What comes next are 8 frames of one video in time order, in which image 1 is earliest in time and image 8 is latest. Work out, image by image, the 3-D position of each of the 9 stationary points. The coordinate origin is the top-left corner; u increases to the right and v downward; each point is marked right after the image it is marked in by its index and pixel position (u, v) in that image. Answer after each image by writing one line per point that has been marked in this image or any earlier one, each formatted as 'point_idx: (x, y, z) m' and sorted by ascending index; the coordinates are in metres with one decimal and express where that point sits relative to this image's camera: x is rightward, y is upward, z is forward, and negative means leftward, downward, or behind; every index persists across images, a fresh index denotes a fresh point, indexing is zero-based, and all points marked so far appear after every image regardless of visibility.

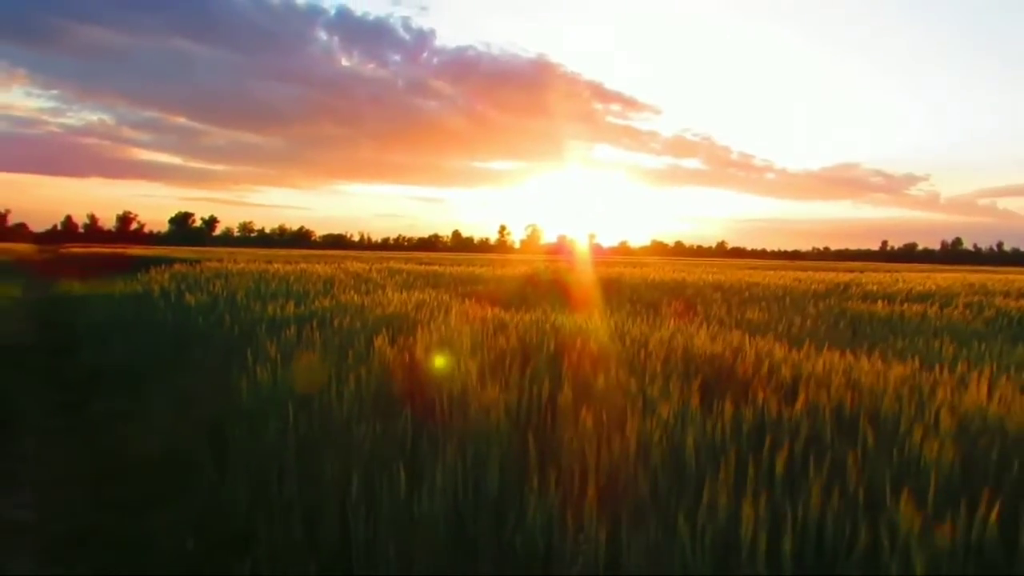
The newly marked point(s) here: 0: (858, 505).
0: (+0.9, -0.5, +2.1) m
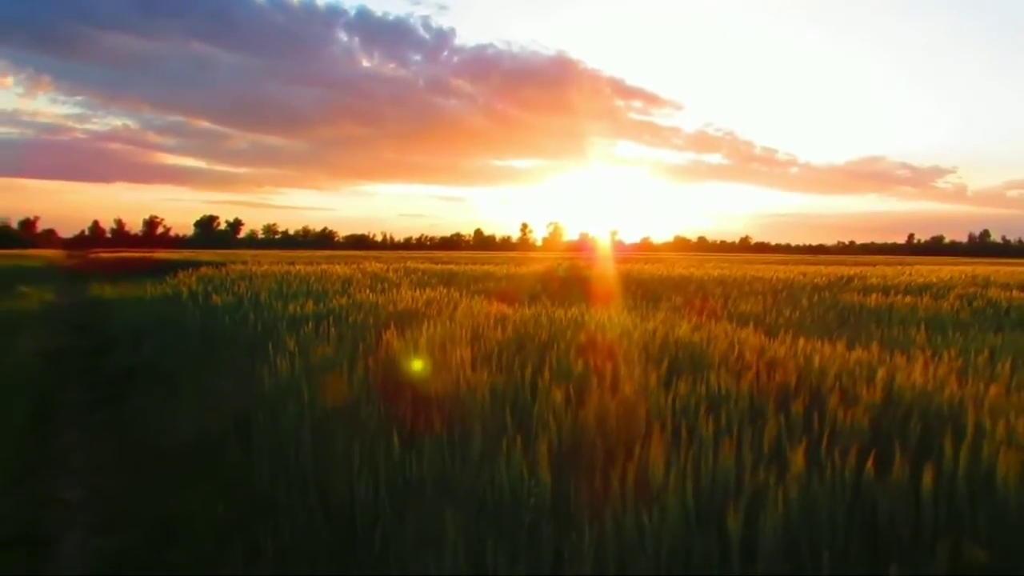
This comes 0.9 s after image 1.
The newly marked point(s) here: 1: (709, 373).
0: (+0.8, -0.5, +2.6) m
1: (+0.9, -0.4, +4.1) m
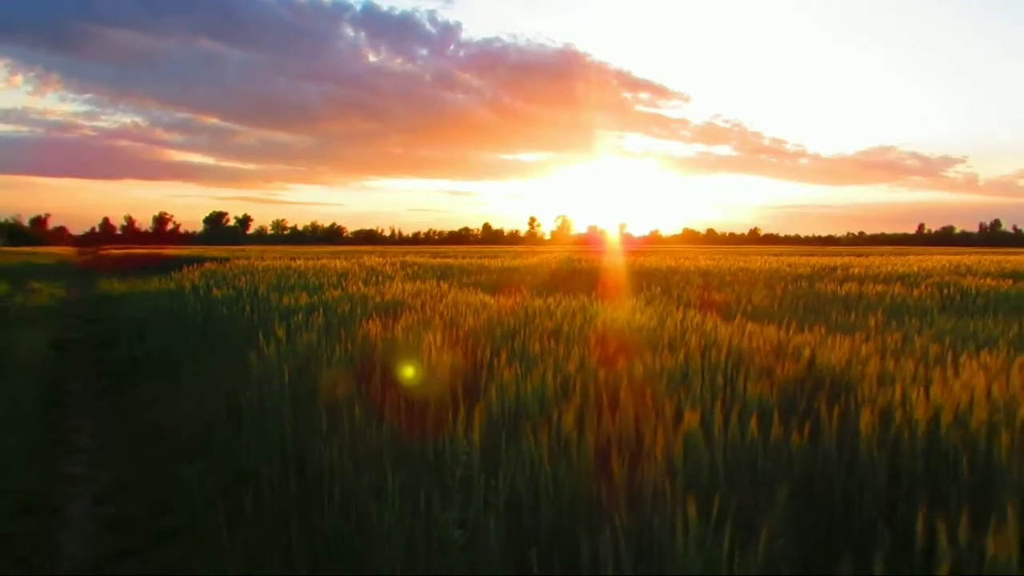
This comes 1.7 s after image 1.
0: (+0.5, -0.5, +3.0) m
1: (+0.7, -0.3, +4.5) m
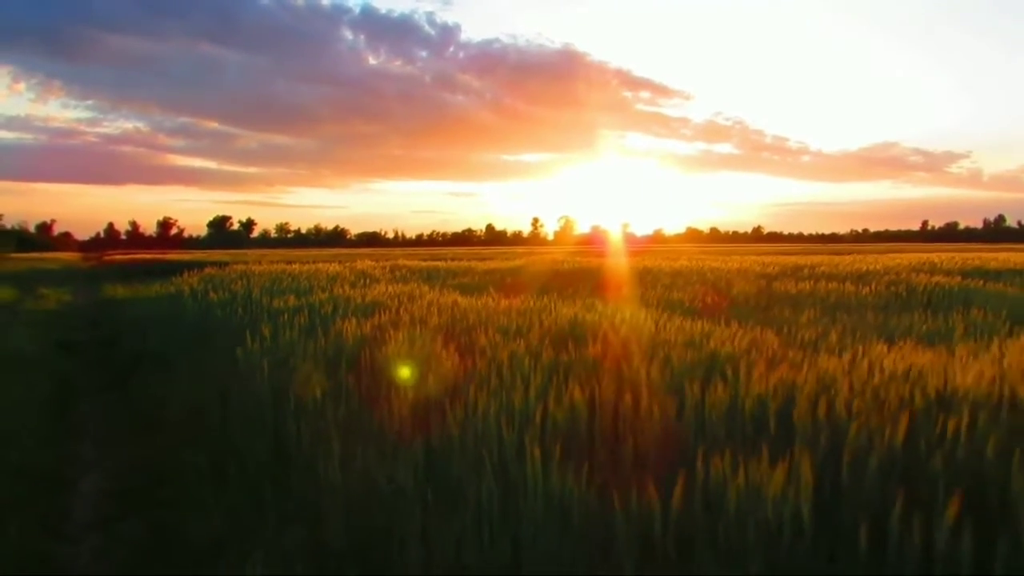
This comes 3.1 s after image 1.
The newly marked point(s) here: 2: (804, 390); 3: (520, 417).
0: (+0.2, -0.5, +3.7) m
1: (+0.4, -0.3, +5.2) m
2: (+1.2, -0.4, +3.5) m
3: (0.0, -0.5, +3.5) m
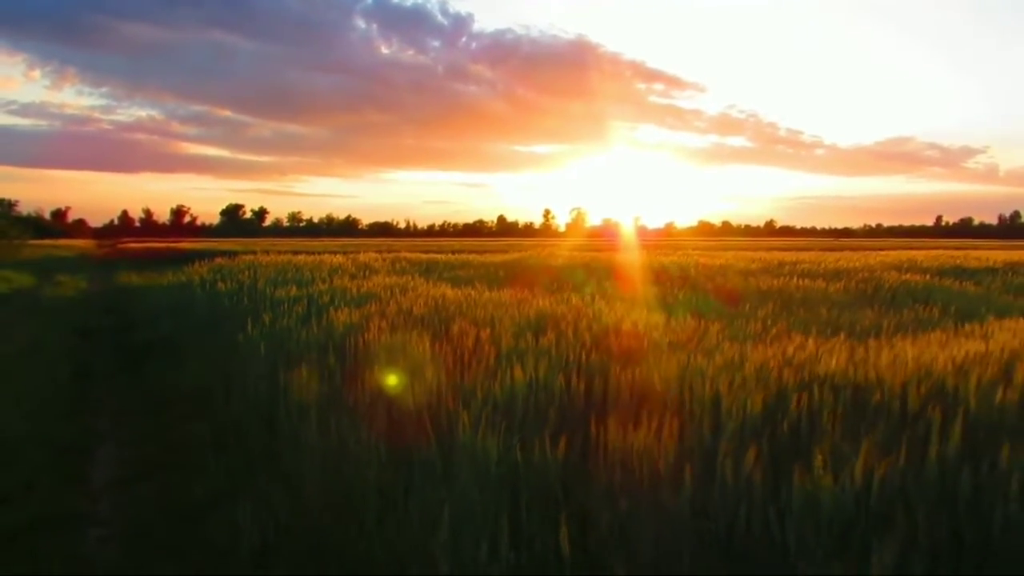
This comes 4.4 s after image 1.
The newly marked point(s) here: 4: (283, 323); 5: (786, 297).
0: (0.0, -0.4, +4.4) m
1: (+0.2, -0.3, +5.9) m
2: (+1.0, -0.4, +4.2) m
3: (-0.2, -0.5, +4.2) m
4: (-1.9, -0.3, +7.3) m
5: (+3.2, -0.1, +10.0) m
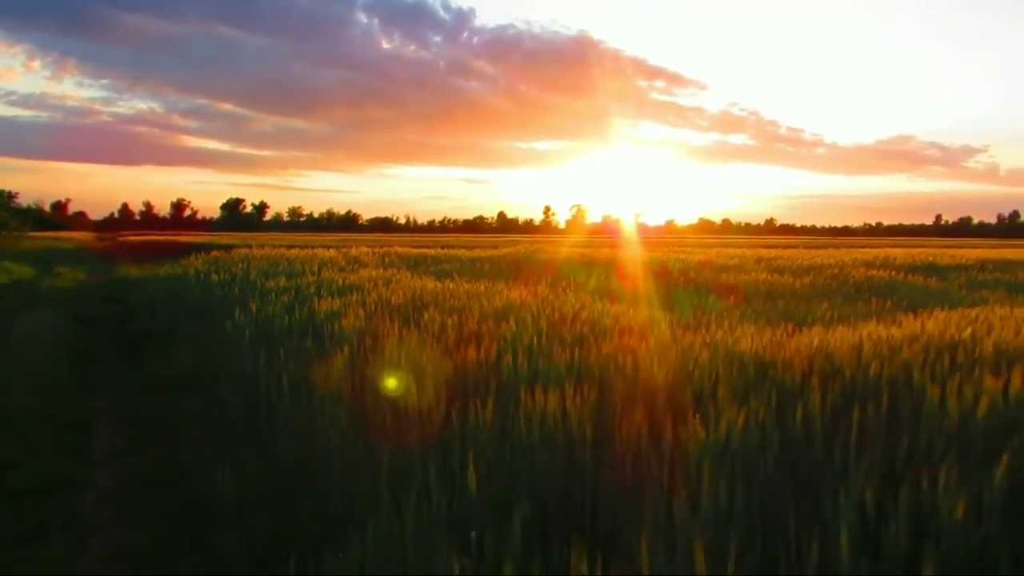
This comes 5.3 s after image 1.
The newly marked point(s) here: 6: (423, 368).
0: (-0.3, -0.4, +4.9) m
1: (-0.1, -0.2, +6.4) m
2: (+0.7, -0.3, +4.7) m
3: (-0.5, -0.5, +4.6) m
4: (-2.2, -0.2, +7.7) m
5: (+2.9, -0.1, +10.5) m
6: (-0.5, -0.4, +4.7) m
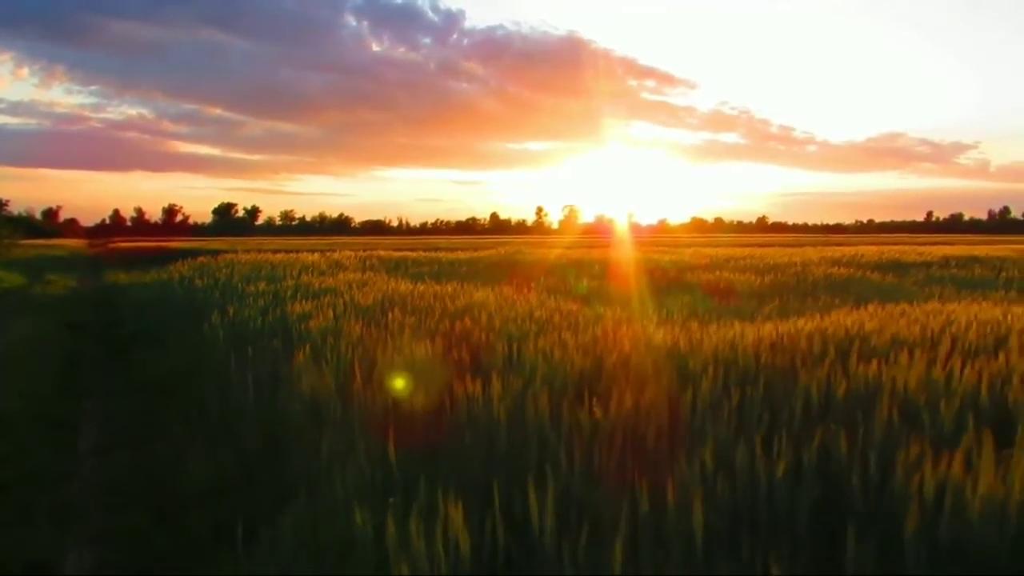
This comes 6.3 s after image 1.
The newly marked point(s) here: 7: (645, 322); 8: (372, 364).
0: (-0.6, -0.4, +5.4) m
1: (-0.4, -0.3, +6.9) m
2: (+0.4, -0.3, +5.1) m
3: (-0.8, -0.5, +5.1) m
4: (-2.6, -0.3, +8.2) m
5: (+2.5, 0.0, +10.9) m
6: (-0.8, -0.5, +5.1) m
7: (+1.1, -0.3, +7.2) m
8: (-0.8, -0.4, +5.2) m
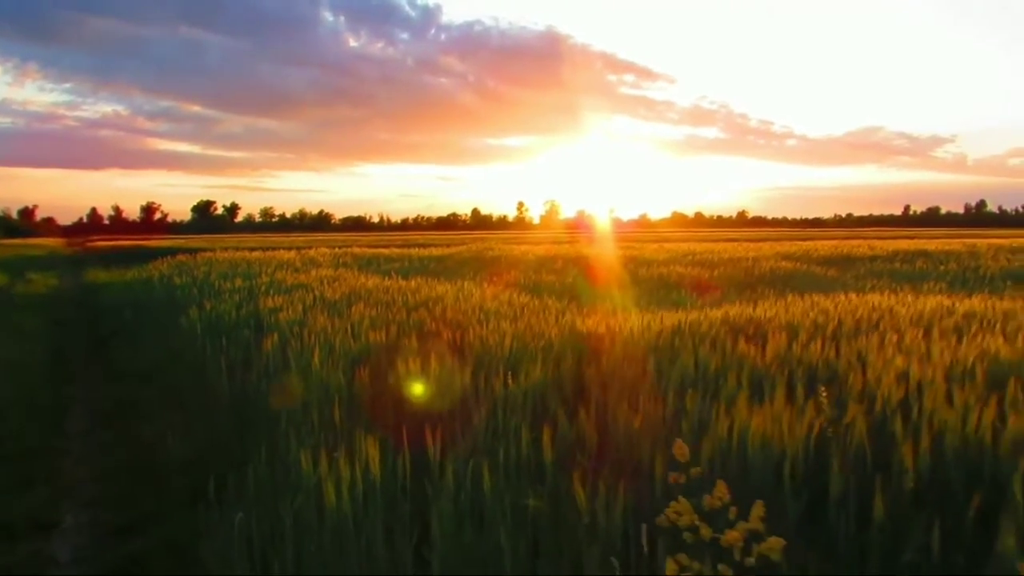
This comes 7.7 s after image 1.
0: (-1.0, -0.4, +6.0) m
1: (-0.9, -0.2, +7.5) m
2: (0.0, -0.3, +5.8) m
3: (-1.2, -0.4, +5.8) m
4: (-3.0, -0.2, +8.8) m
5: (+2.0, +0.1, +11.7) m
6: (-1.2, -0.4, +5.8) m
7: (+0.7, -0.2, +7.9) m
8: (-1.2, -0.4, +5.9) m
